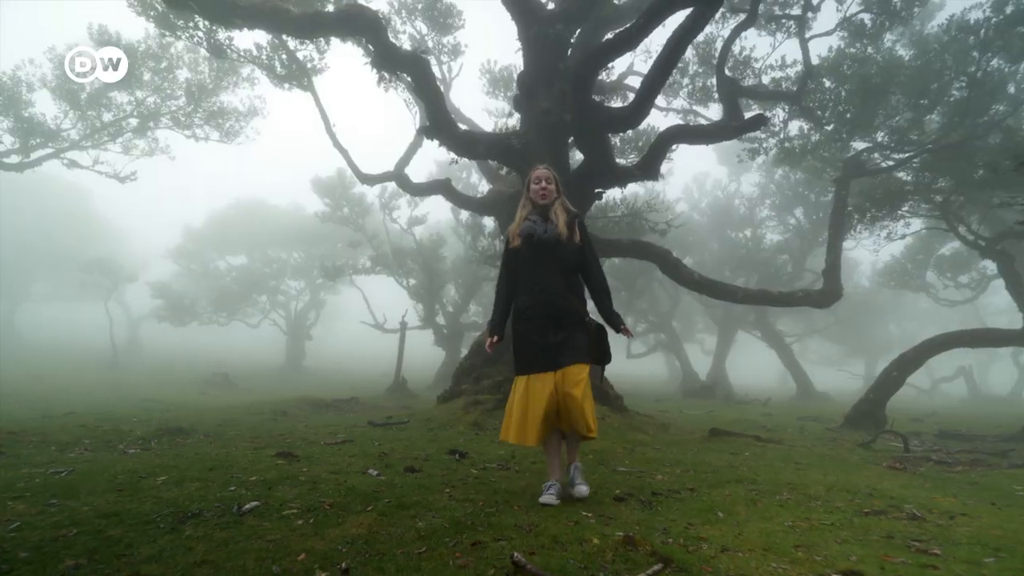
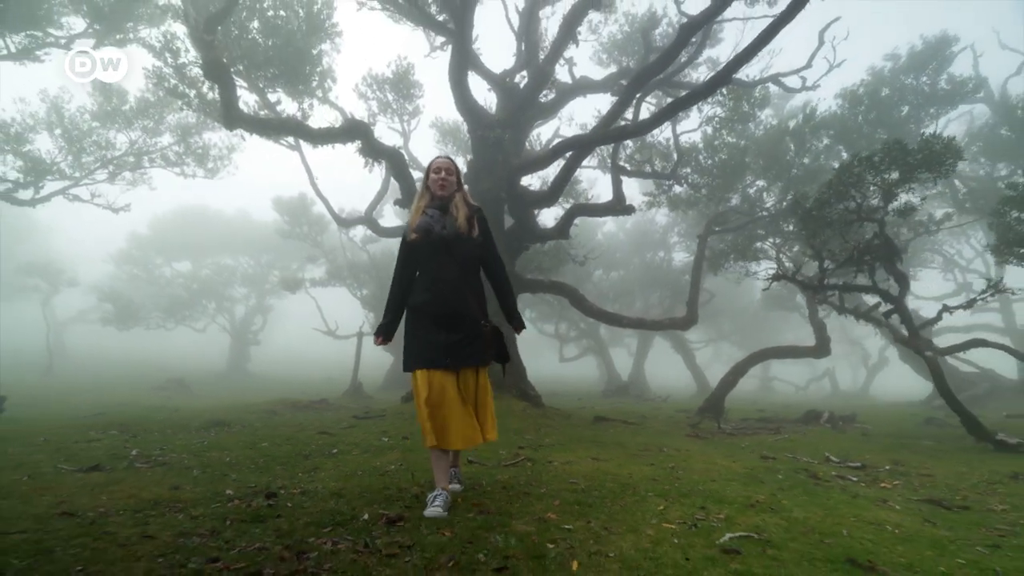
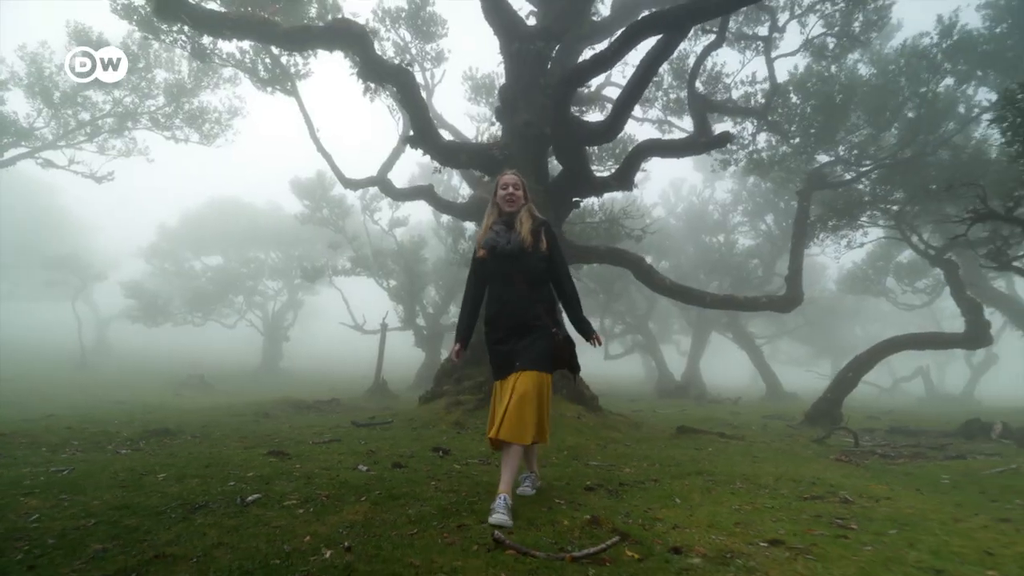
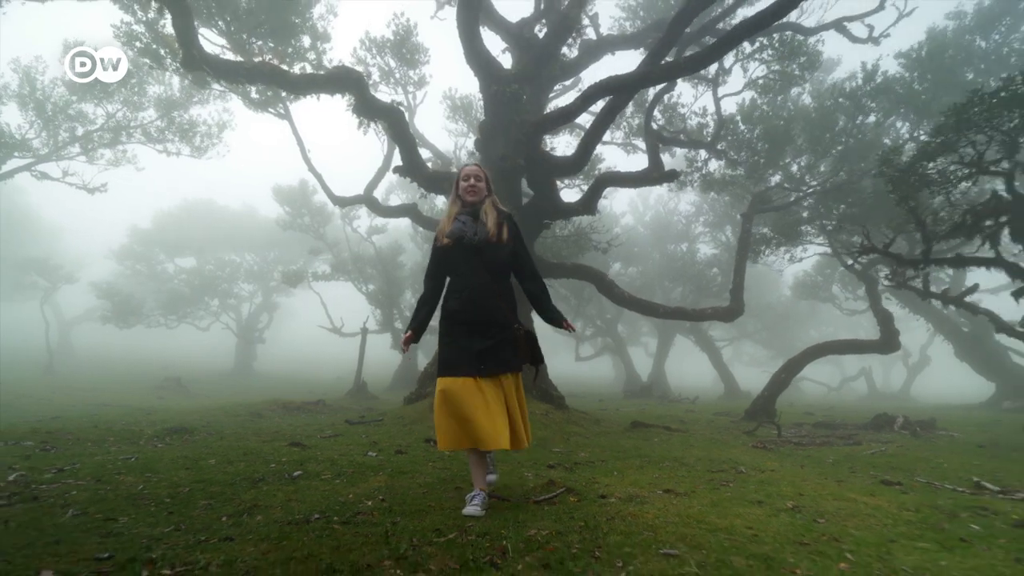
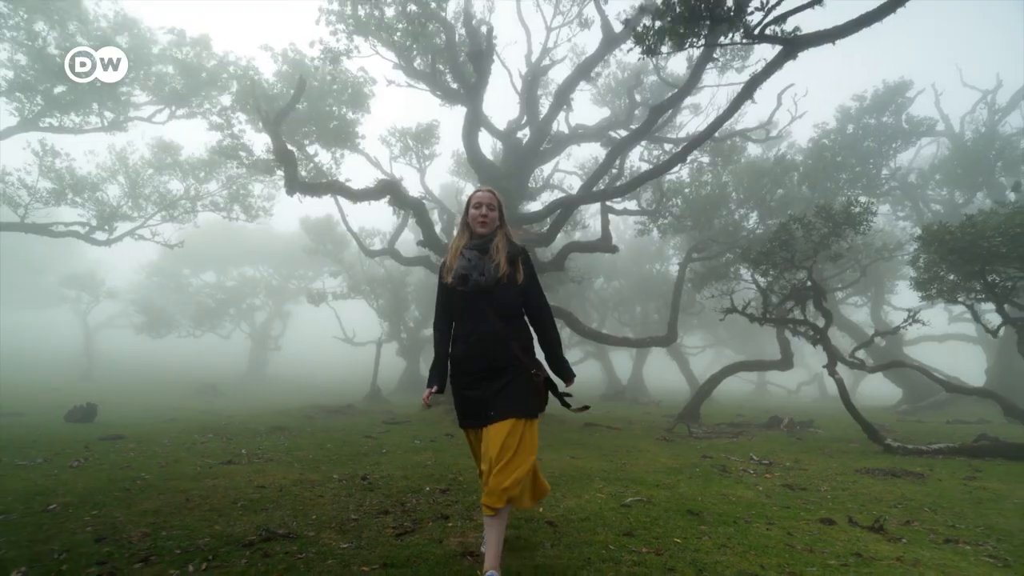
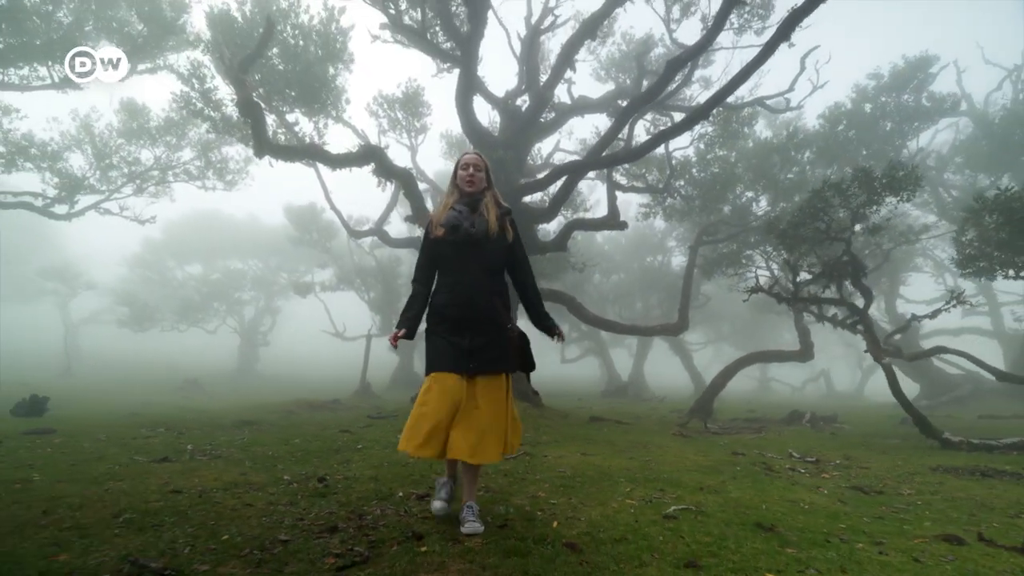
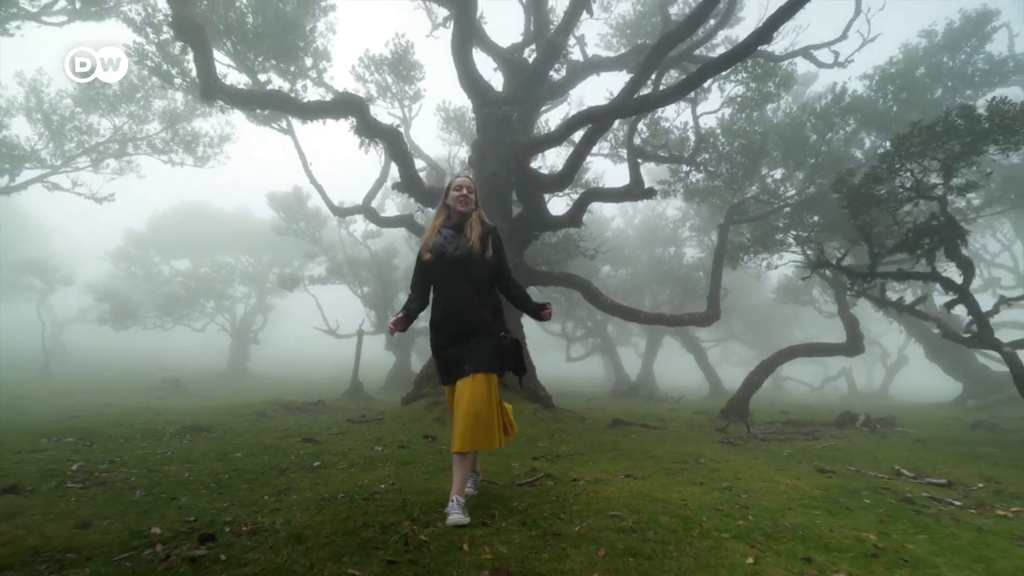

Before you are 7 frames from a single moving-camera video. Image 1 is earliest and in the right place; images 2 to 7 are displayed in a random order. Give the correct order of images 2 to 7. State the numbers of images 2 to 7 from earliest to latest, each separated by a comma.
3, 4, 7, 2, 6, 5
